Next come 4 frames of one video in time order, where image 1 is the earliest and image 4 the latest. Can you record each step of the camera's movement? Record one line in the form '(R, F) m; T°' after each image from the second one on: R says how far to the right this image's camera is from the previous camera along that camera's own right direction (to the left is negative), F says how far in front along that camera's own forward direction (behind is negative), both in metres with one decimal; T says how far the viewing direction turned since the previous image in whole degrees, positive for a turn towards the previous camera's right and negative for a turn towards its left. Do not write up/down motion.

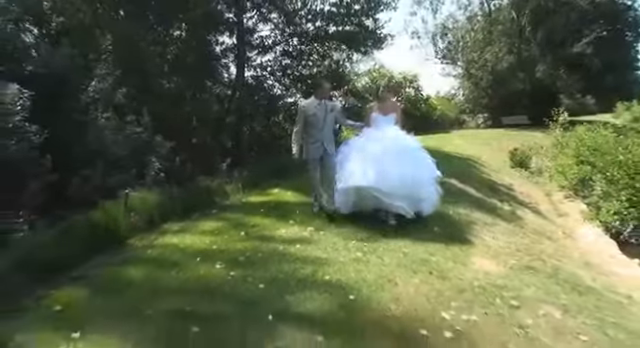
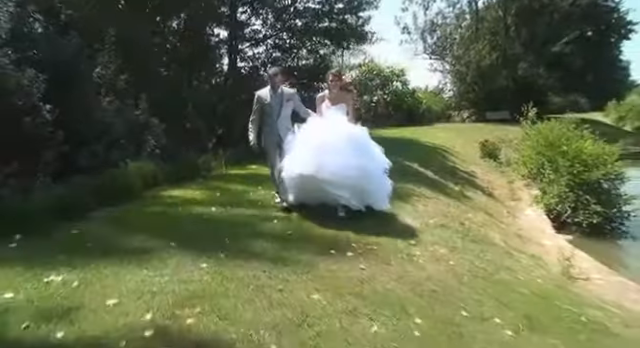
(+0.7, -1.4) m; 0°
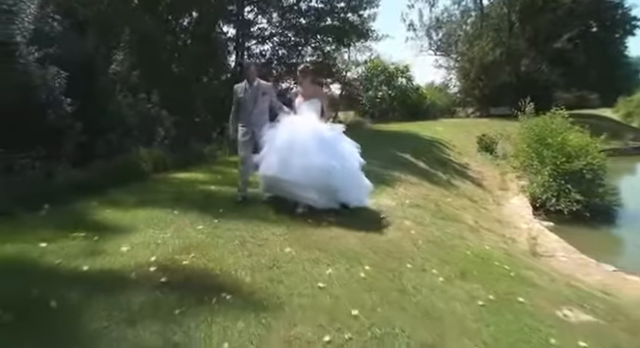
(+0.5, -0.9) m; -2°
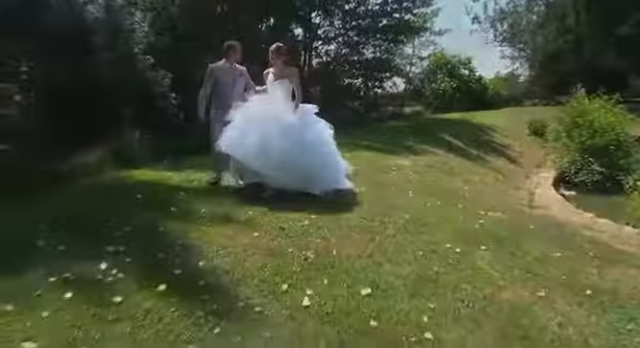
(+1.1, -2.4) m; -11°
